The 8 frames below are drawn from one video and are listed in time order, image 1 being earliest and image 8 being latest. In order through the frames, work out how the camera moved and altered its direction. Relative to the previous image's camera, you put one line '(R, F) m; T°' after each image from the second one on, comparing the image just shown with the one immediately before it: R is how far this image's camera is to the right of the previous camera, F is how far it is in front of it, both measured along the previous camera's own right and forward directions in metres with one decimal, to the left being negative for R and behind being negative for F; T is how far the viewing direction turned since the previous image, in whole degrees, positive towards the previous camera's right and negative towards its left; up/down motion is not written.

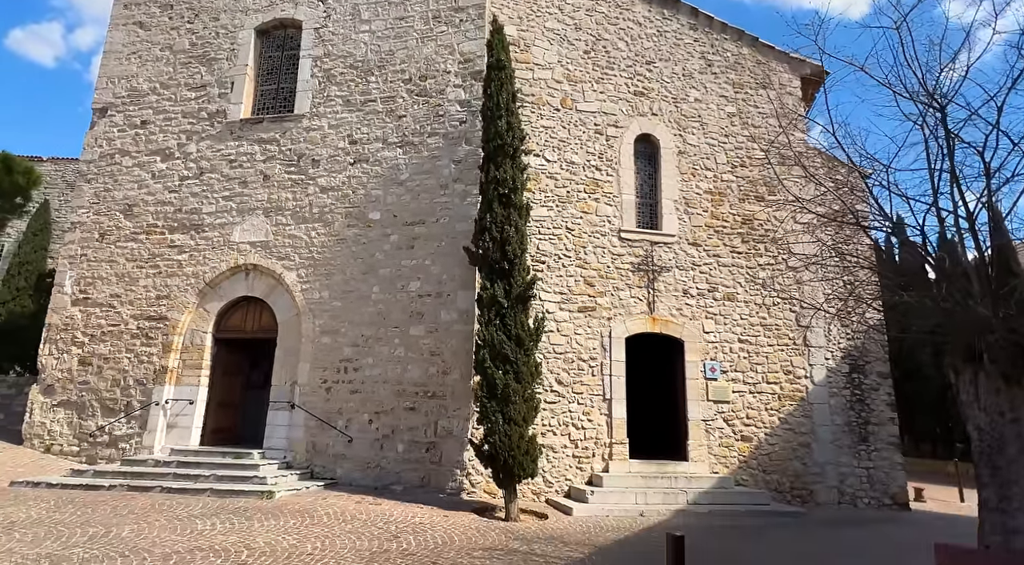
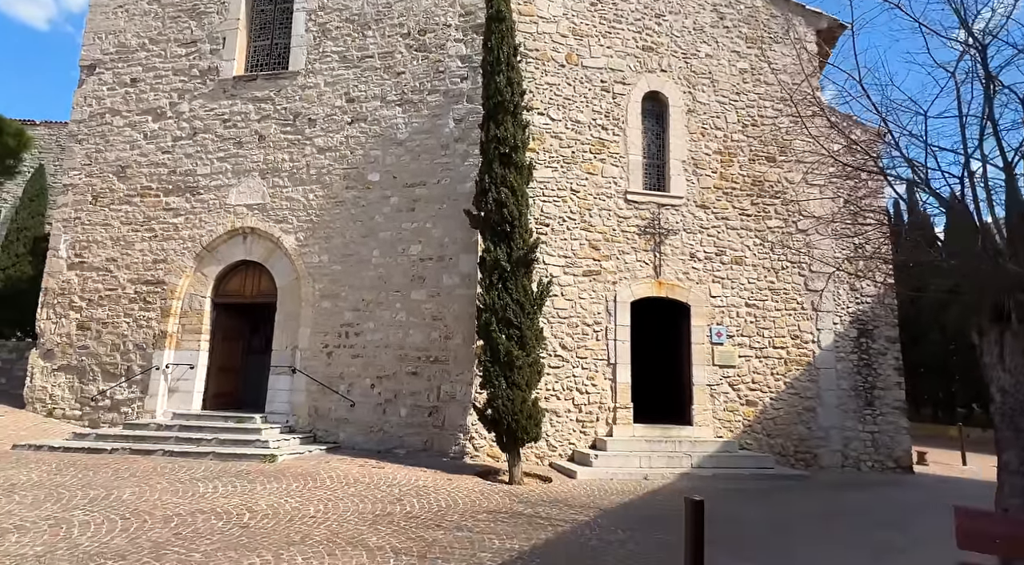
(0.0, +0.1) m; 0°
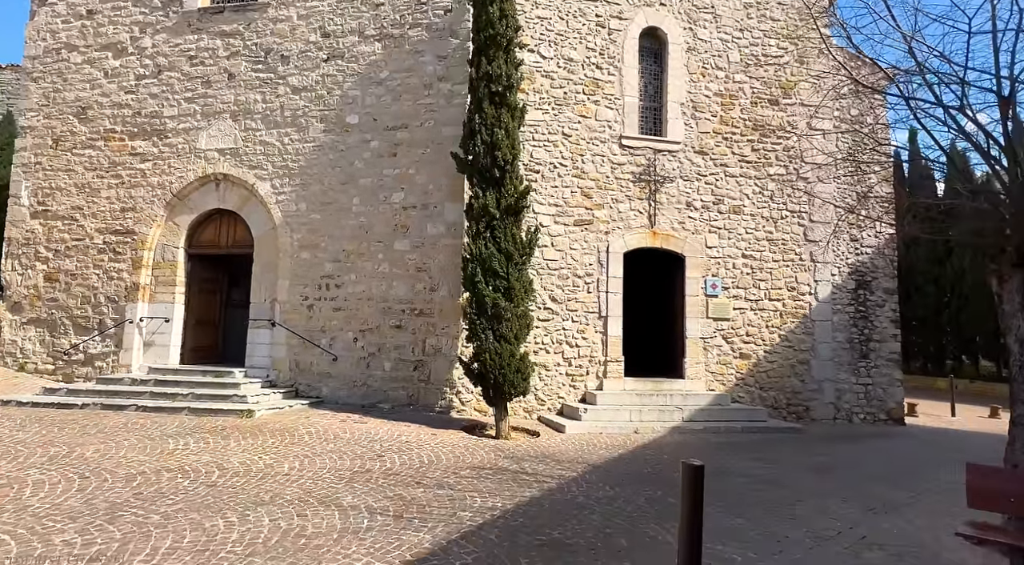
(+0.1, +0.3) m; +1°
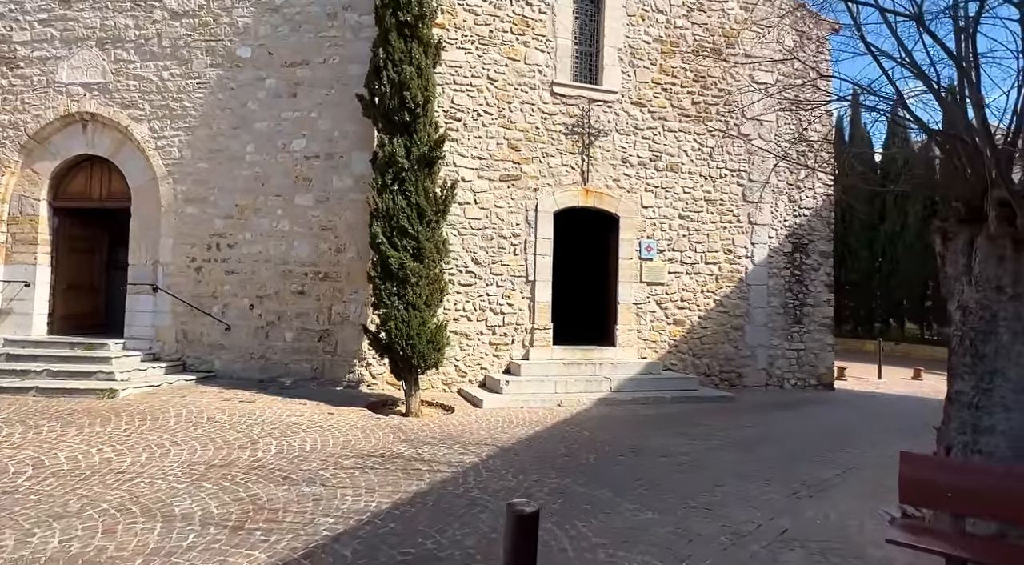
(+0.4, +0.7) m; +4°
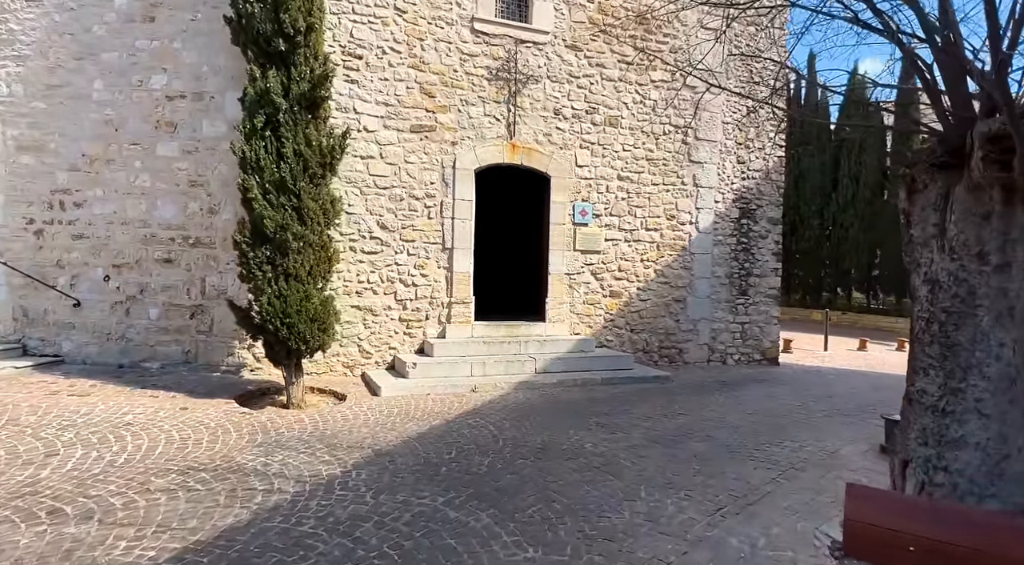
(+0.5, +1.0) m; +3°
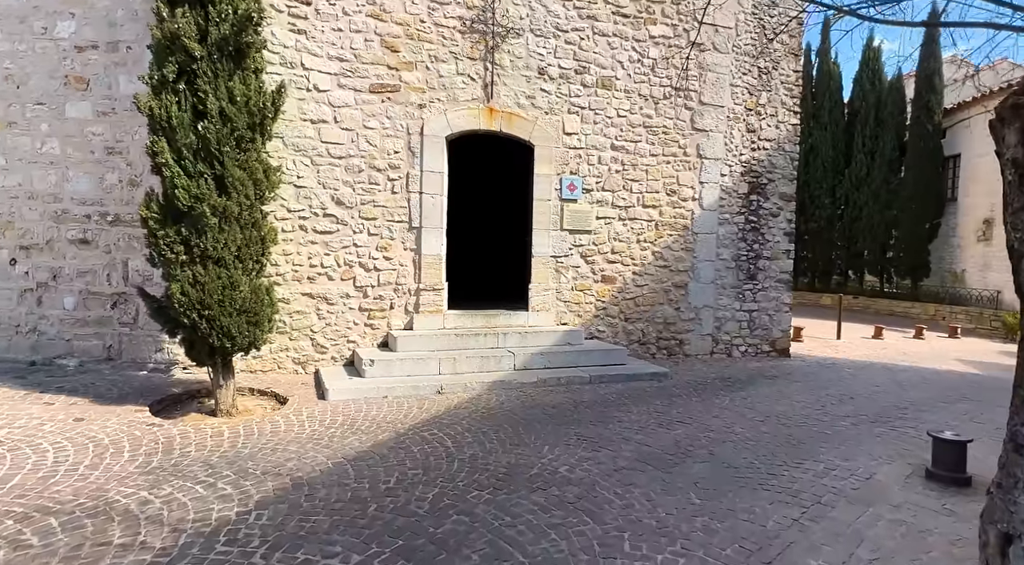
(+0.3, +0.9) m; 0°
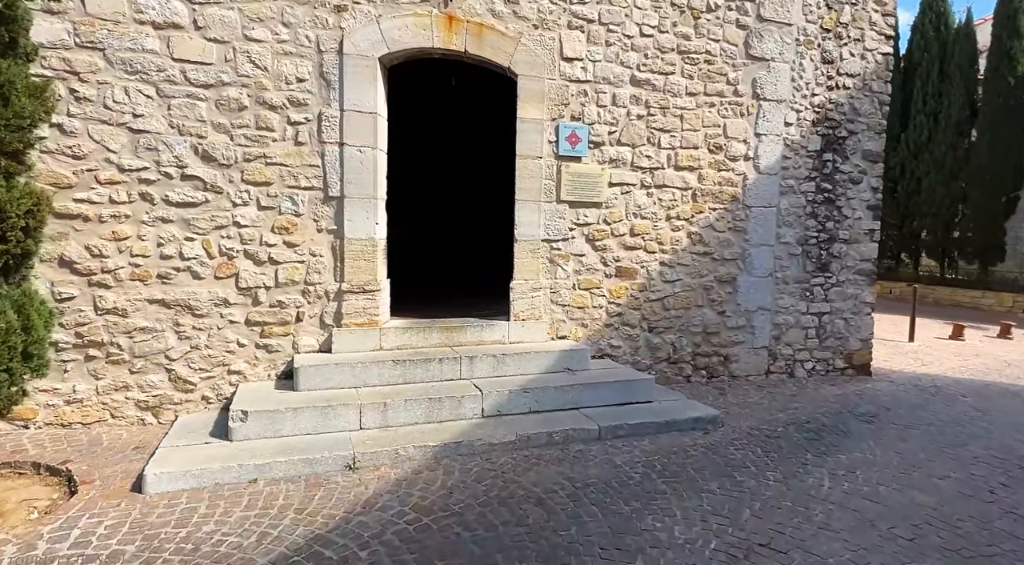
(+0.3, +2.2) m; -1°
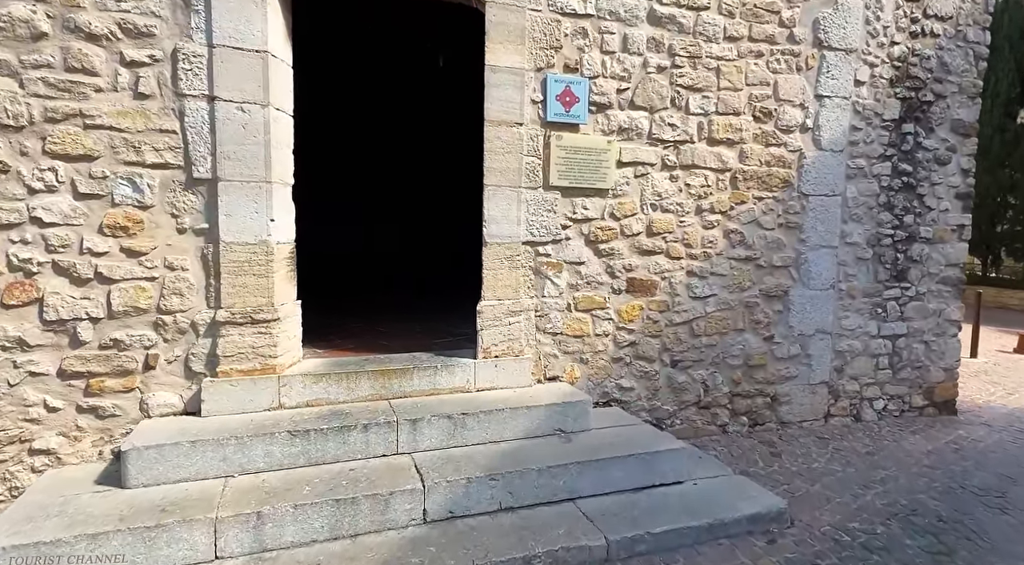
(+0.2, +1.5) m; 0°
